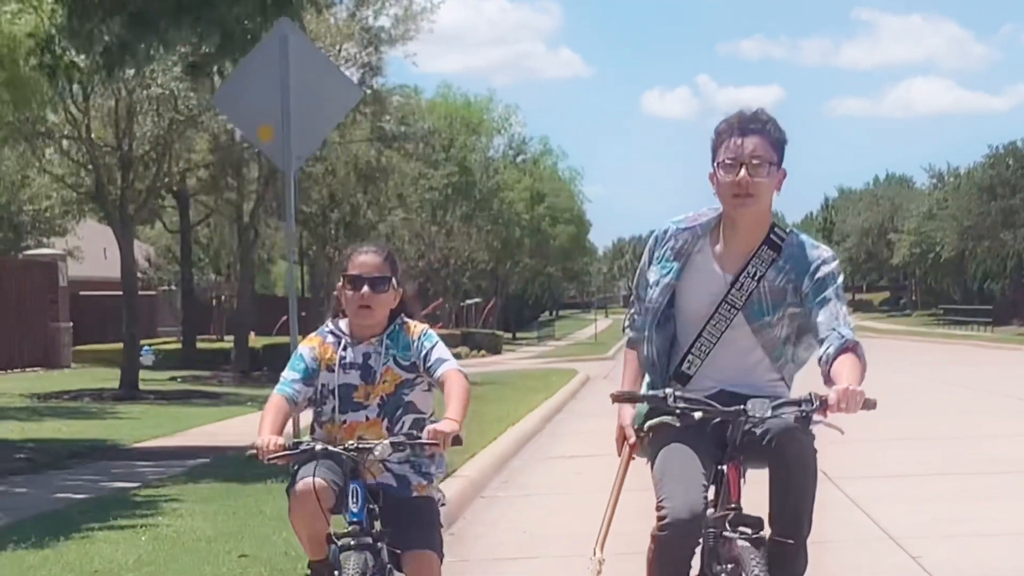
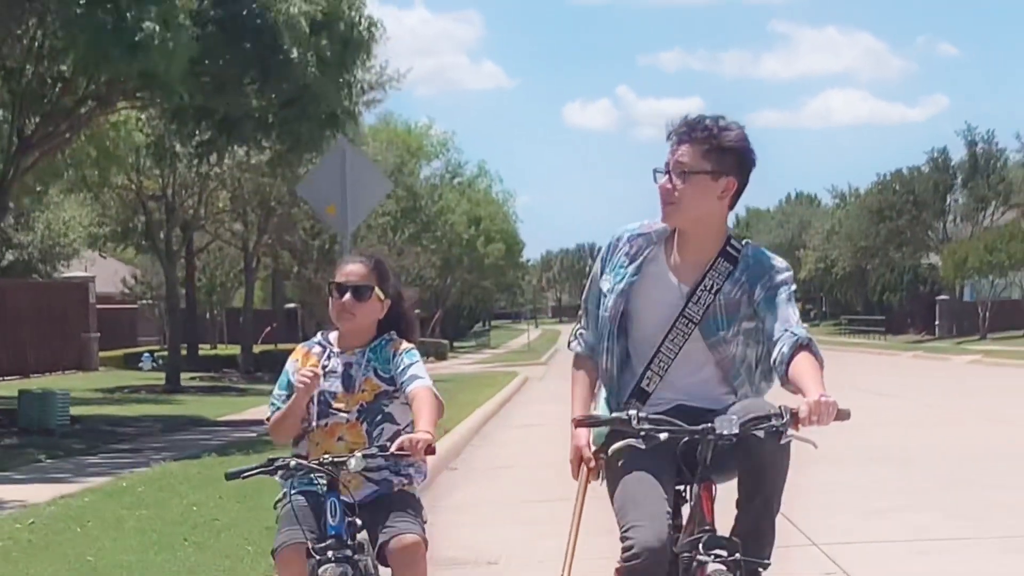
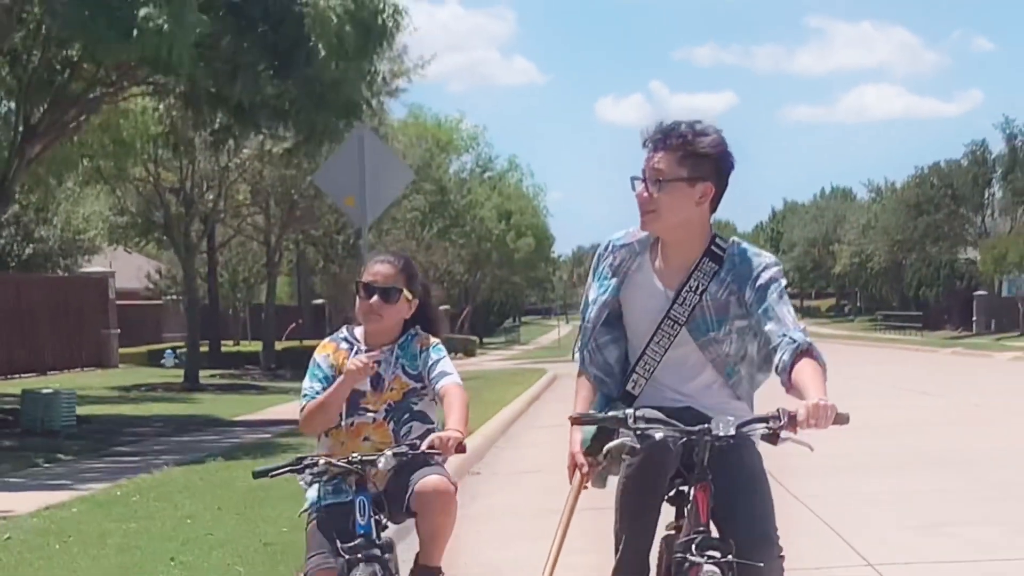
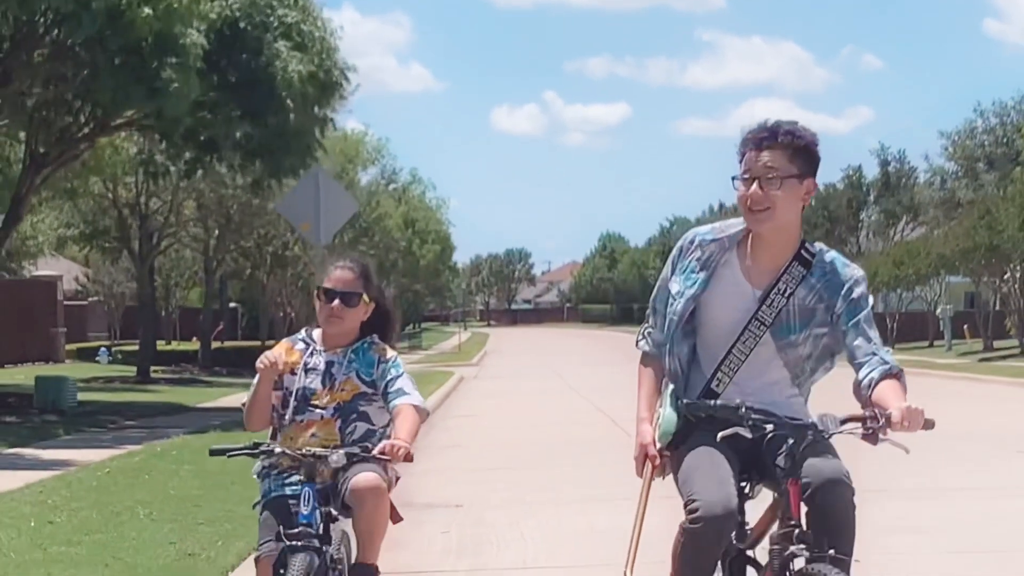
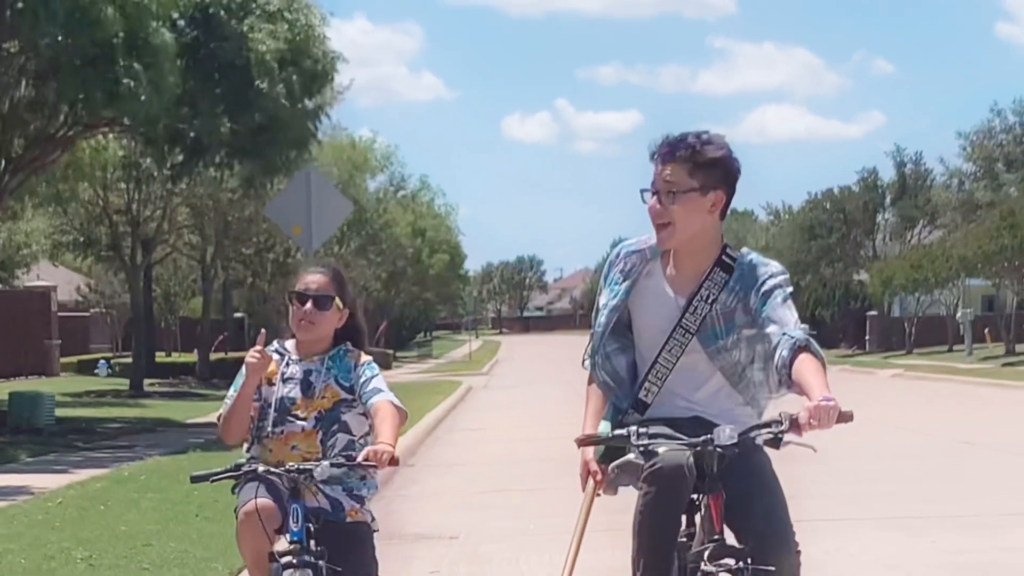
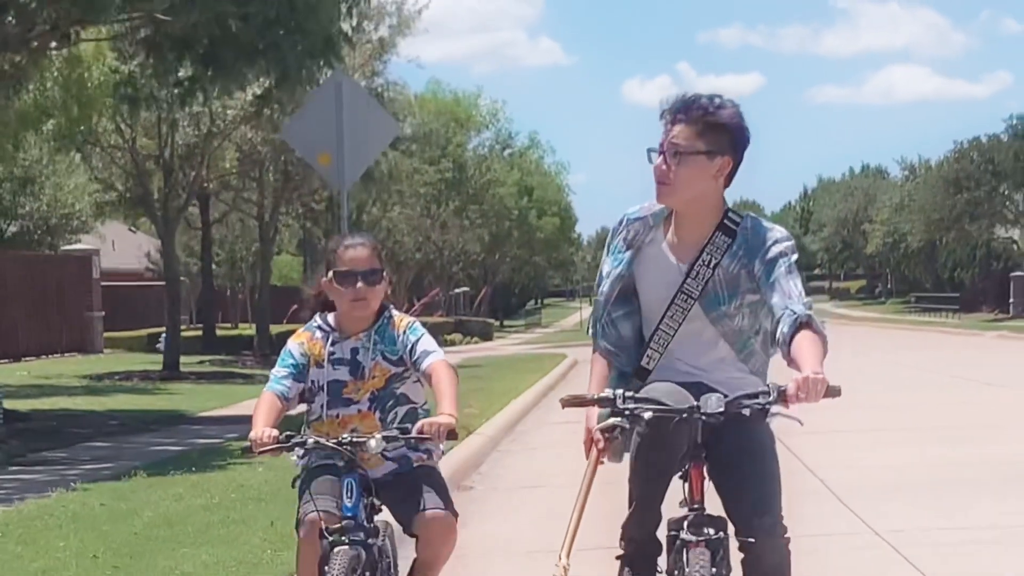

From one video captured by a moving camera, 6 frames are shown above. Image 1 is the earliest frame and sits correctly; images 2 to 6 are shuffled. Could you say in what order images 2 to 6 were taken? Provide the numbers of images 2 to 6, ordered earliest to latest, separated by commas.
6, 3, 2, 5, 4
